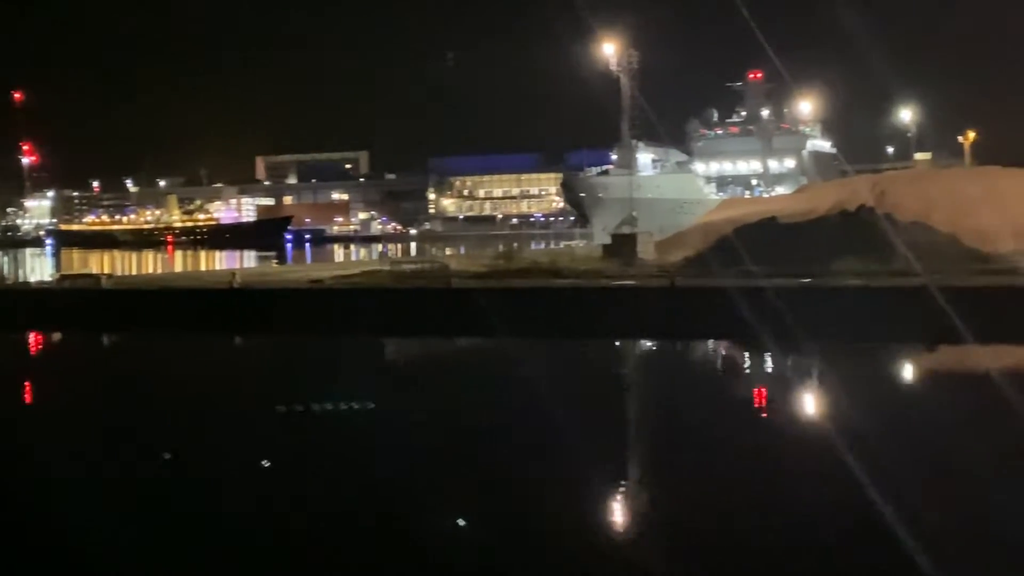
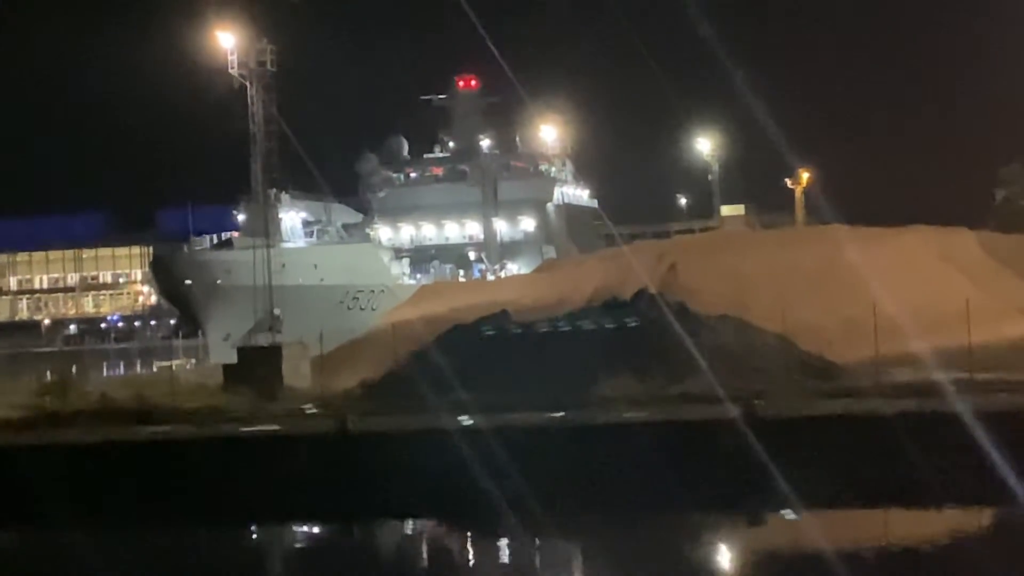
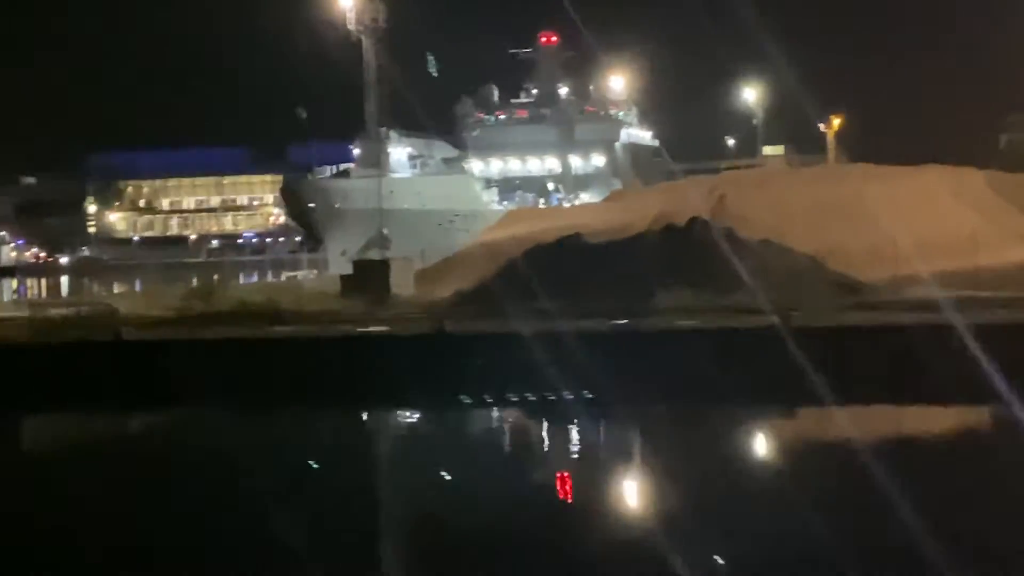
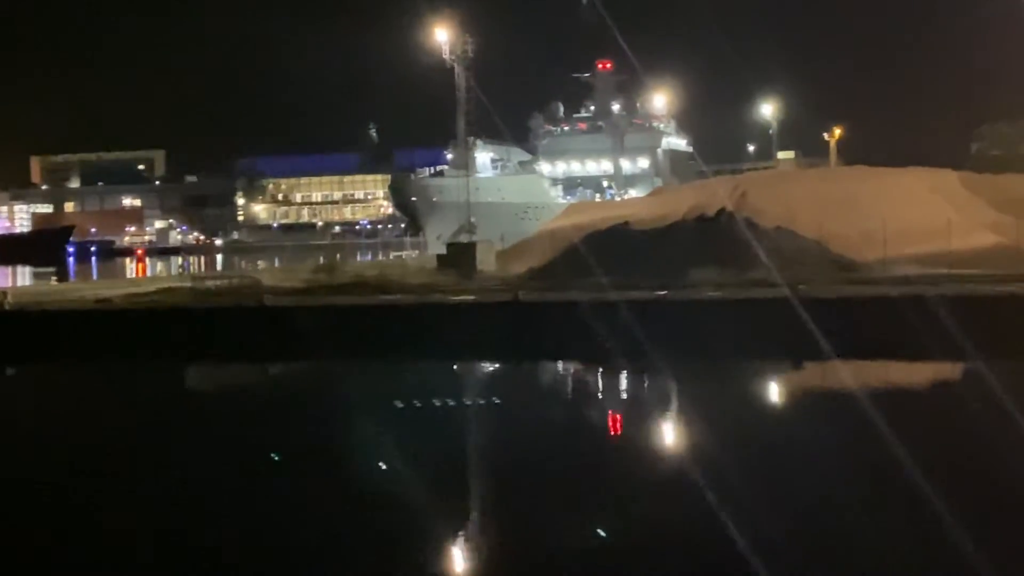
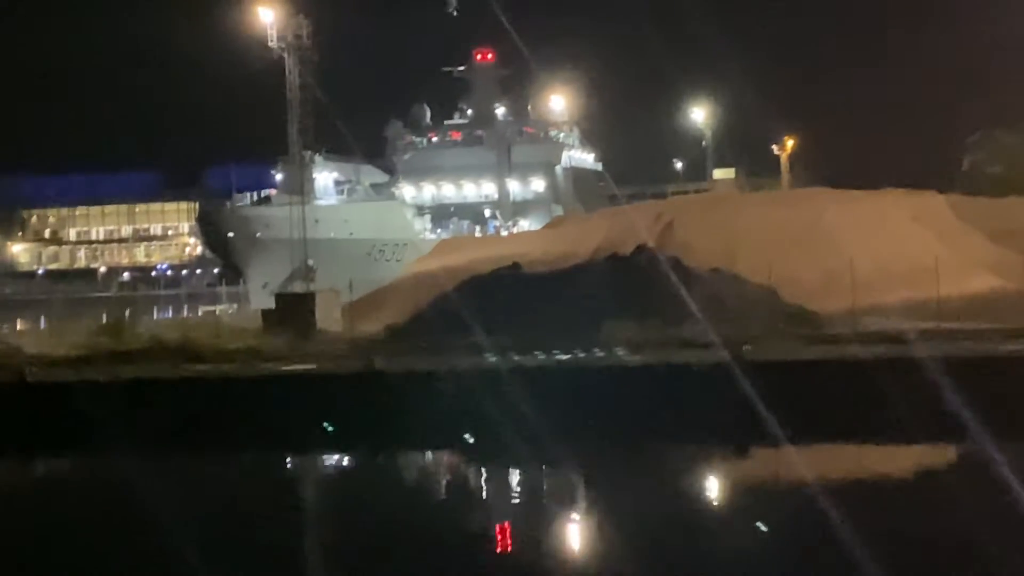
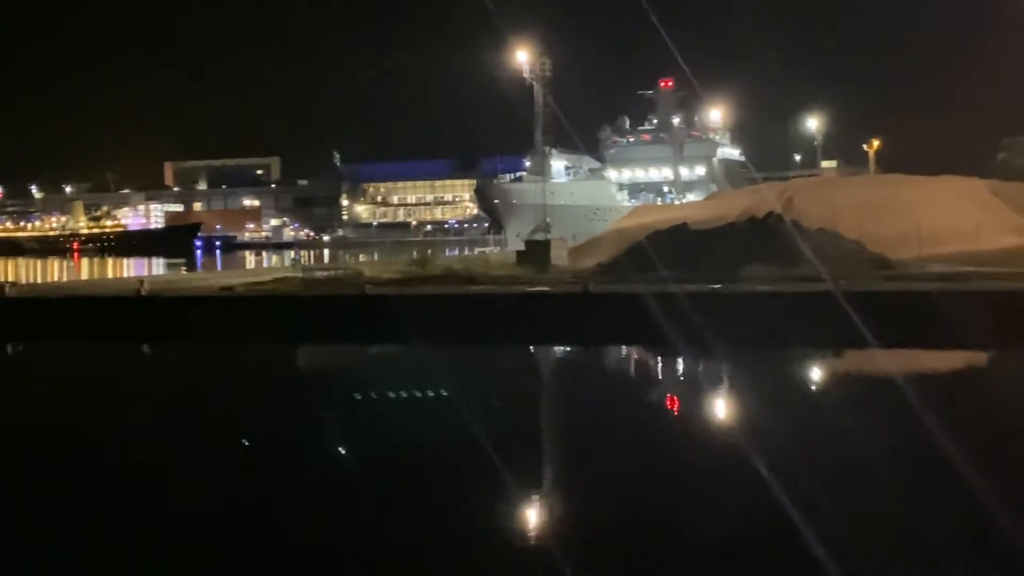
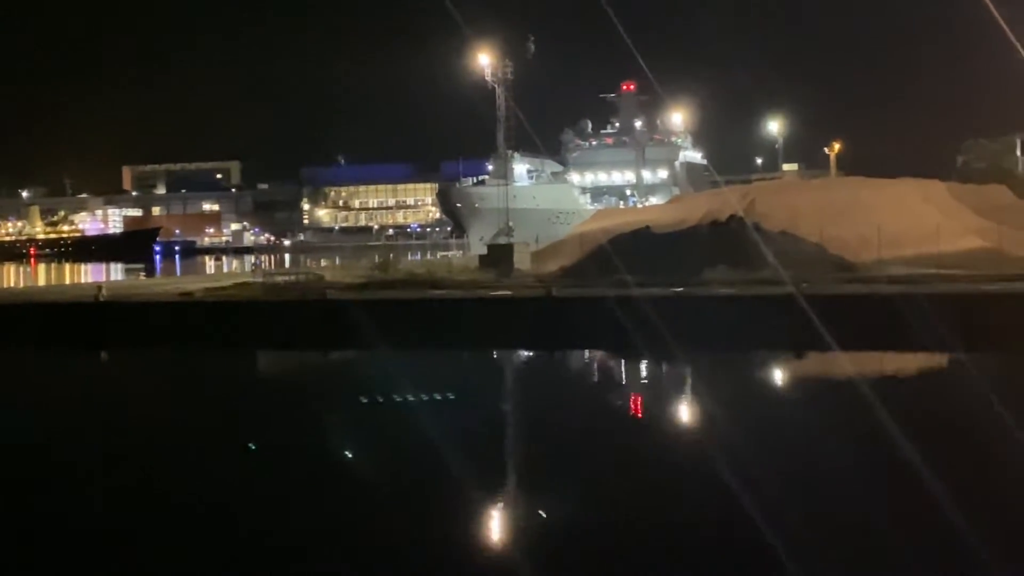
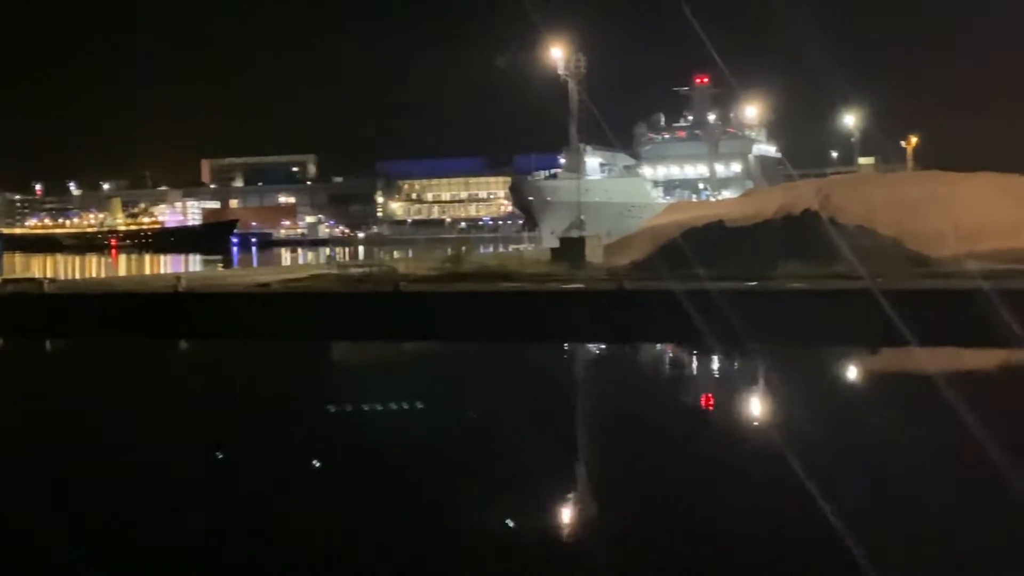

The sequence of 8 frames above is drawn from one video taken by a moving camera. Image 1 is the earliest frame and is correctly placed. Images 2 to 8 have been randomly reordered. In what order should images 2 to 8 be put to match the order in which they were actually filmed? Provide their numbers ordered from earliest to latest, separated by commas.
8, 6, 7, 4, 3, 5, 2
